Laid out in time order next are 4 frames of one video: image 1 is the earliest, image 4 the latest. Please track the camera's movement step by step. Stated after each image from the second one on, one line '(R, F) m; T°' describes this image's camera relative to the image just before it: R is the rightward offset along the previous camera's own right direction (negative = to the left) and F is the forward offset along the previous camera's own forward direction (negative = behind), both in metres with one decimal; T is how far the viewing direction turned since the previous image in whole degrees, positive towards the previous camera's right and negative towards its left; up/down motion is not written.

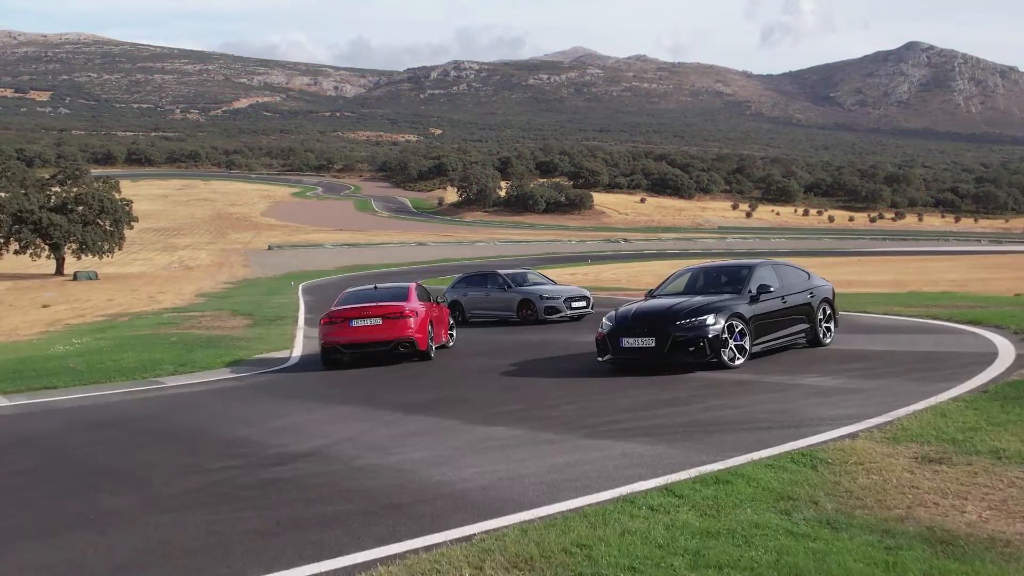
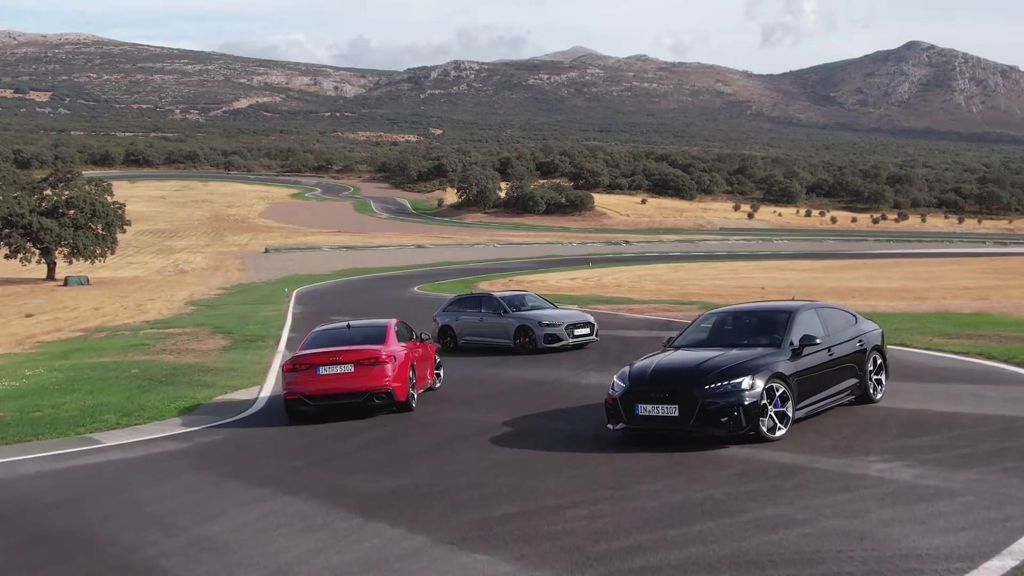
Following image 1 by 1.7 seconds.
(0.0, +0.8) m; 0°
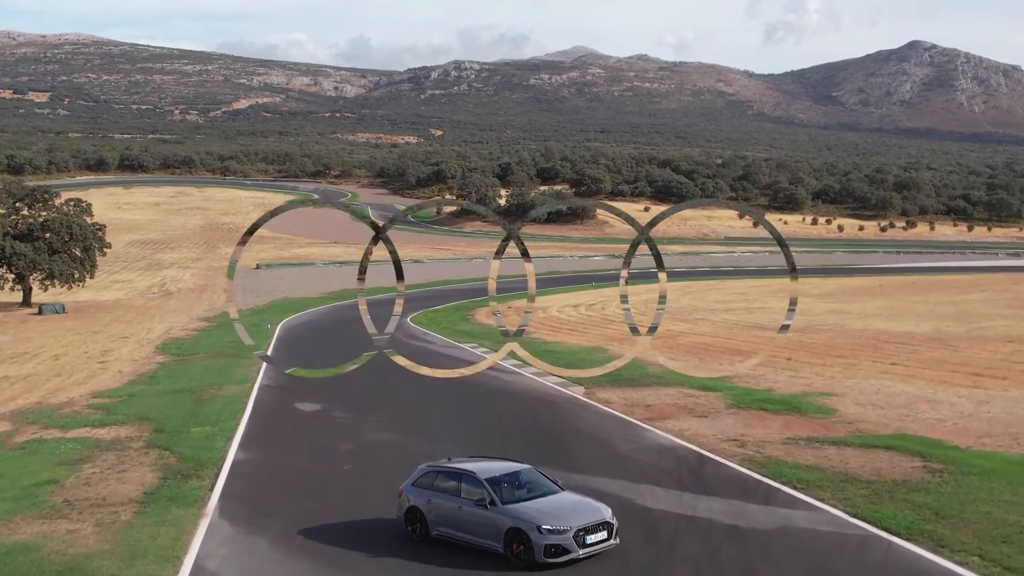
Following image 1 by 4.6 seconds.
(0.0, +2.0) m; 0°
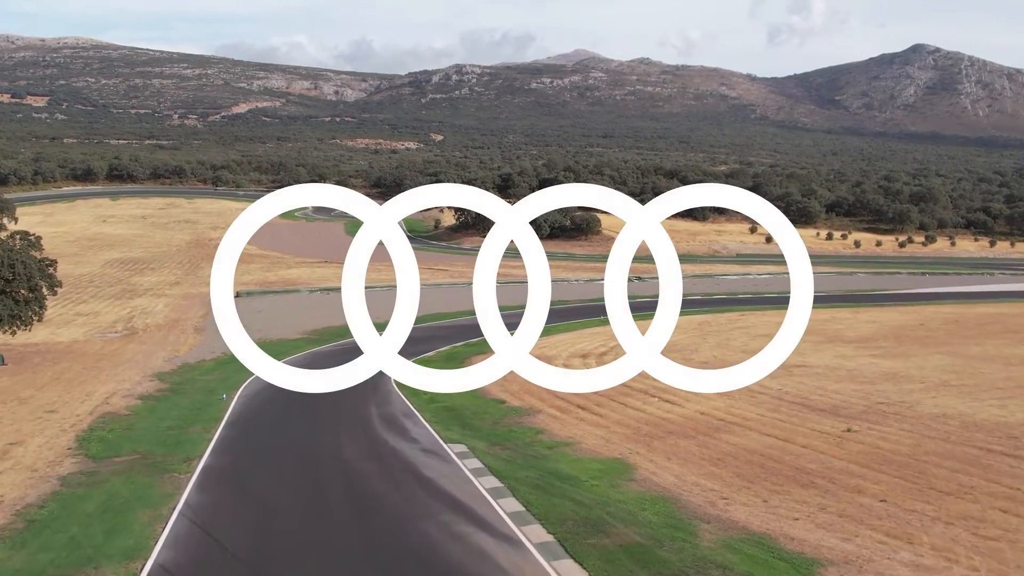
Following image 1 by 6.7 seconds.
(0.0, +4.5) m; 0°
